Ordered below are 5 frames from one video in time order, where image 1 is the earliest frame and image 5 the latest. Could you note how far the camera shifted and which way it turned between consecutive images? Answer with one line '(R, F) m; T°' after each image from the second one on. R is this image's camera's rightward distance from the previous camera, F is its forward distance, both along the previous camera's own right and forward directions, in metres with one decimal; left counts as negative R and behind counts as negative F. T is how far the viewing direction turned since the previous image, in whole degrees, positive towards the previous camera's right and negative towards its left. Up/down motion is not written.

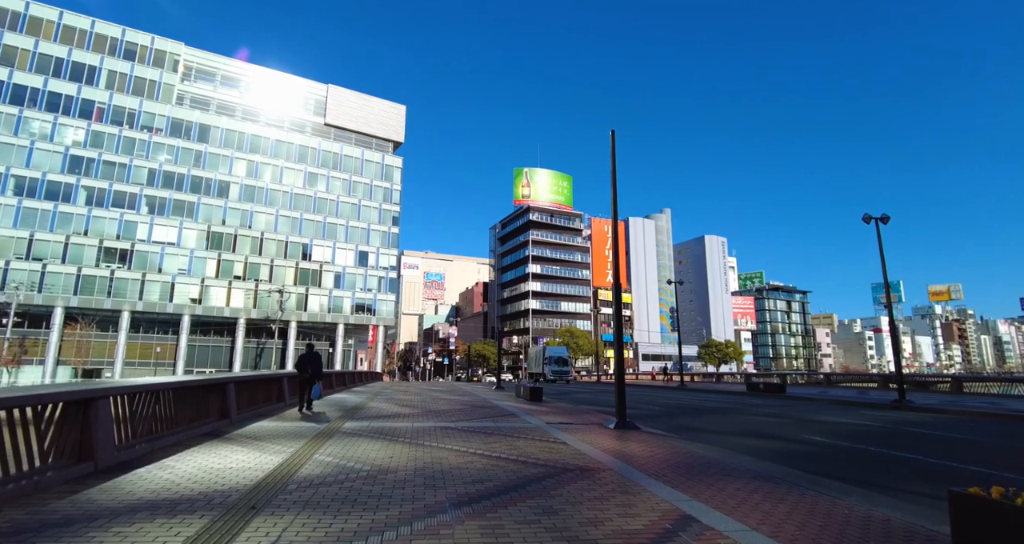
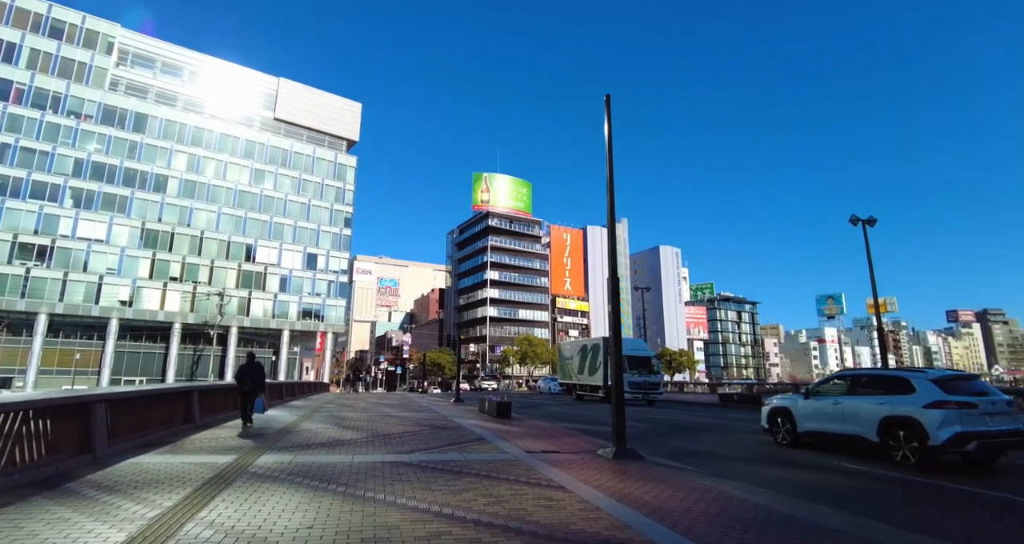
(-0.3, +2.1) m; +5°
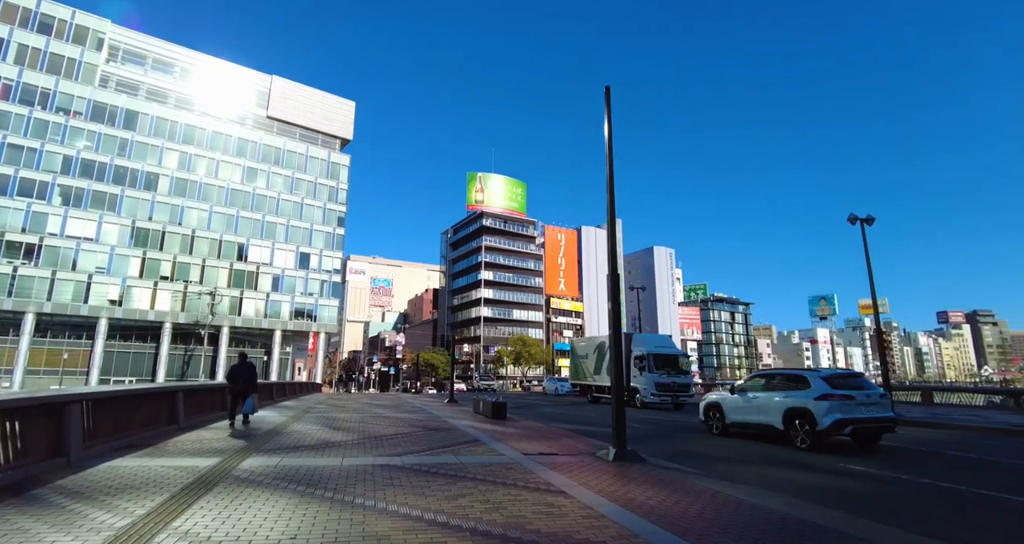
(0.0, +0.3) m; +1°
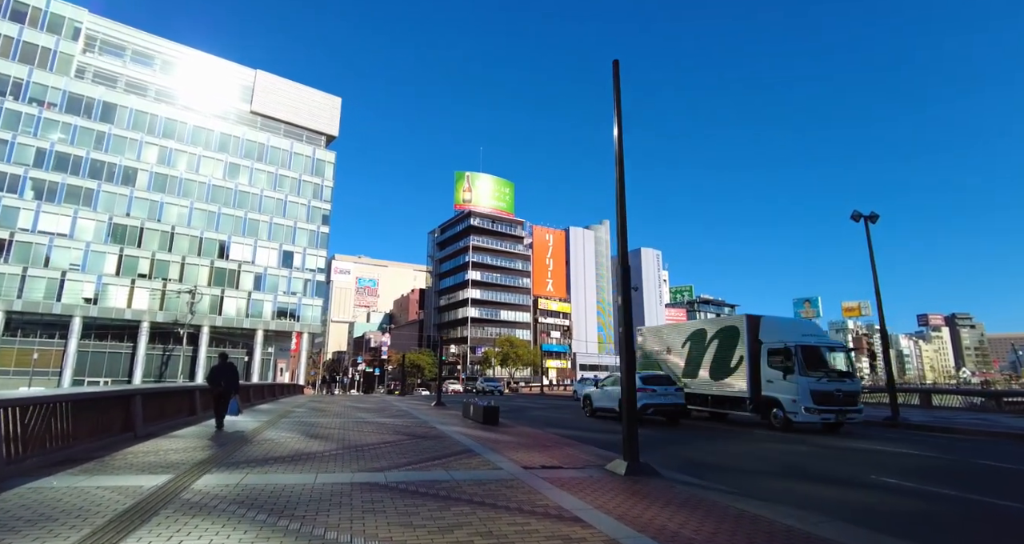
(-0.2, +0.9) m; +1°
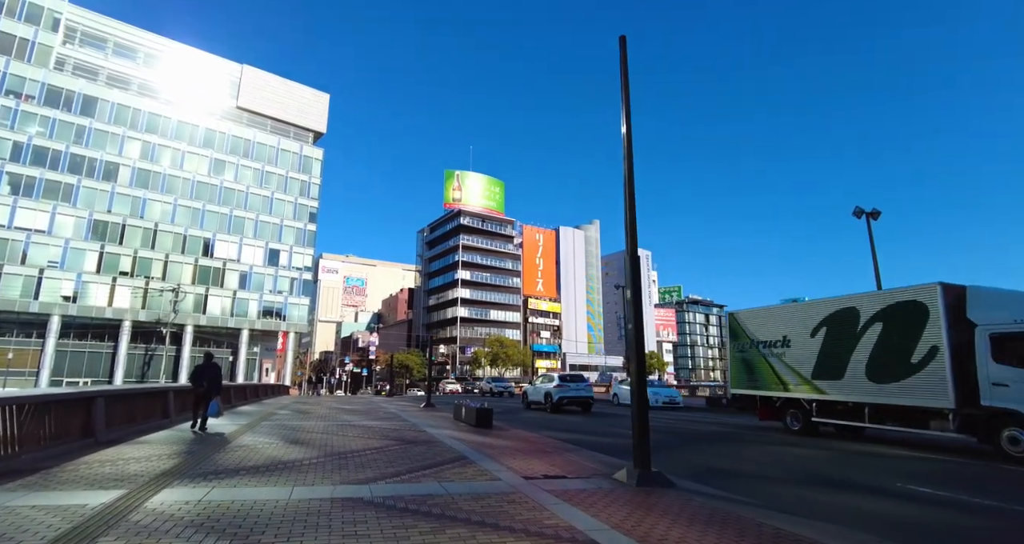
(-0.1, +0.7) m; +1°
